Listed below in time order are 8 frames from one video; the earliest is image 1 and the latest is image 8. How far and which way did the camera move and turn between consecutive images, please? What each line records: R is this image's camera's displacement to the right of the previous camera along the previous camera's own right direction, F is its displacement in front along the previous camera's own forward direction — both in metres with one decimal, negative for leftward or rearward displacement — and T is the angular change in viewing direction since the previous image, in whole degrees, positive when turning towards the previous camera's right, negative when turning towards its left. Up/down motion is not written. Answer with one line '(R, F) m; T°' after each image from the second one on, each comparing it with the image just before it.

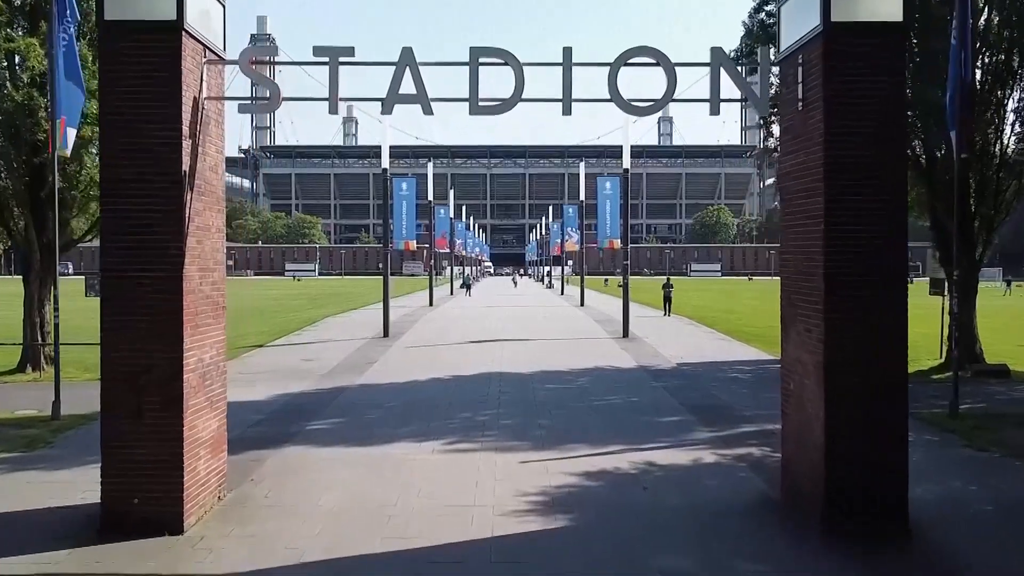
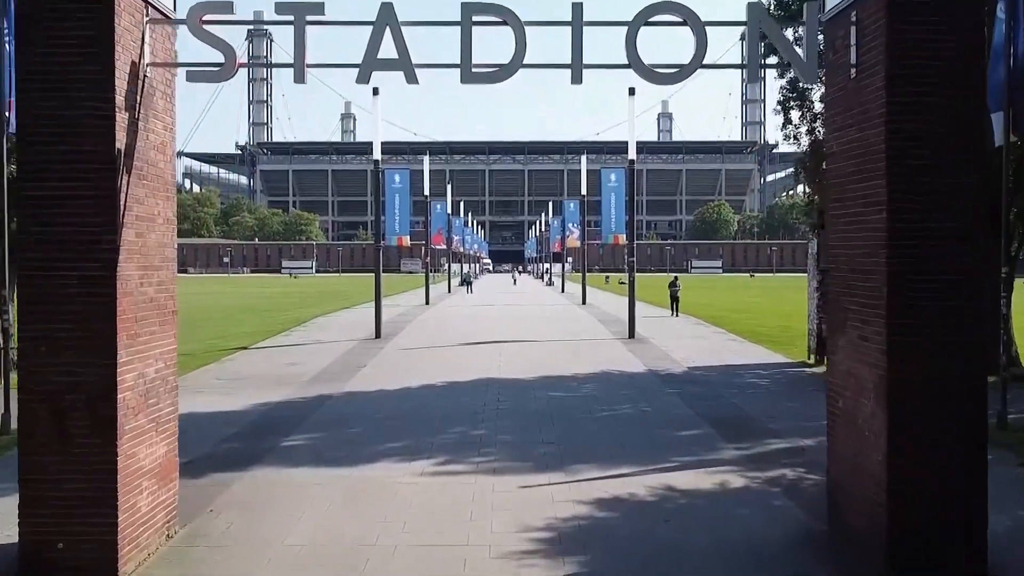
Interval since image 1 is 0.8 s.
(0.0, +1.3) m; 0°
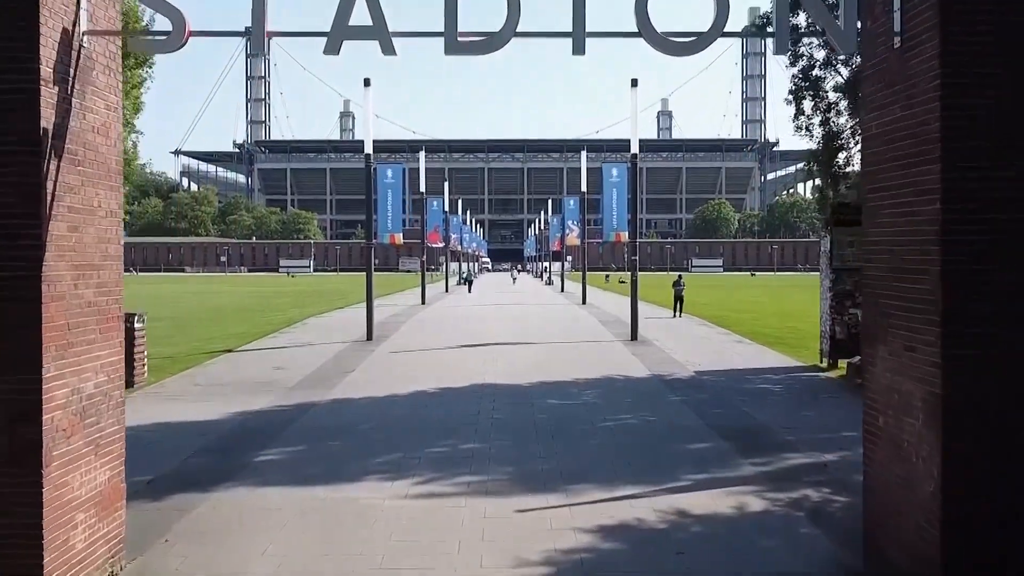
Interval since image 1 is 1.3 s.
(+0.1, +0.9) m; 0°
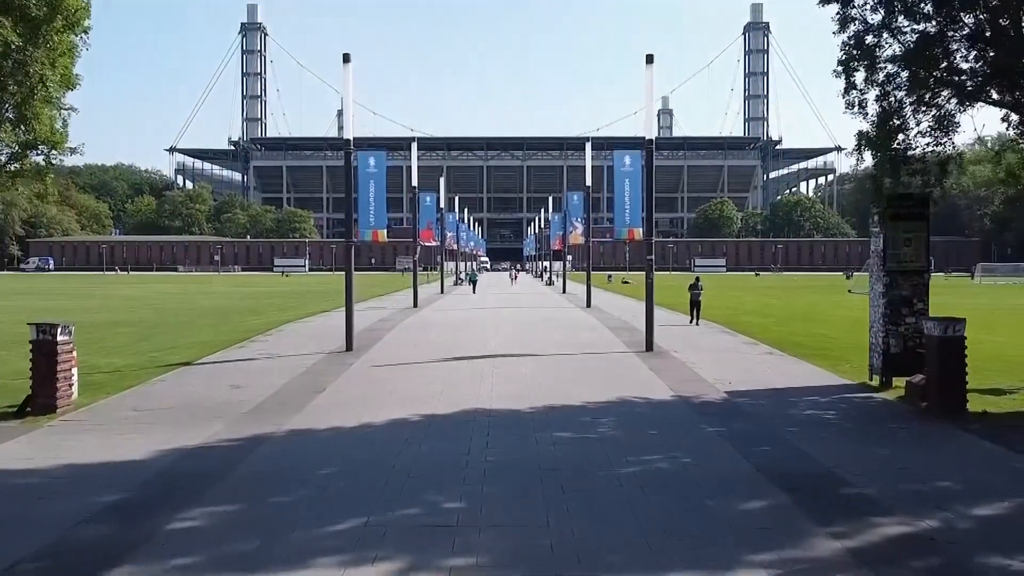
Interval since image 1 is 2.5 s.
(0.0, +2.5) m; 0°
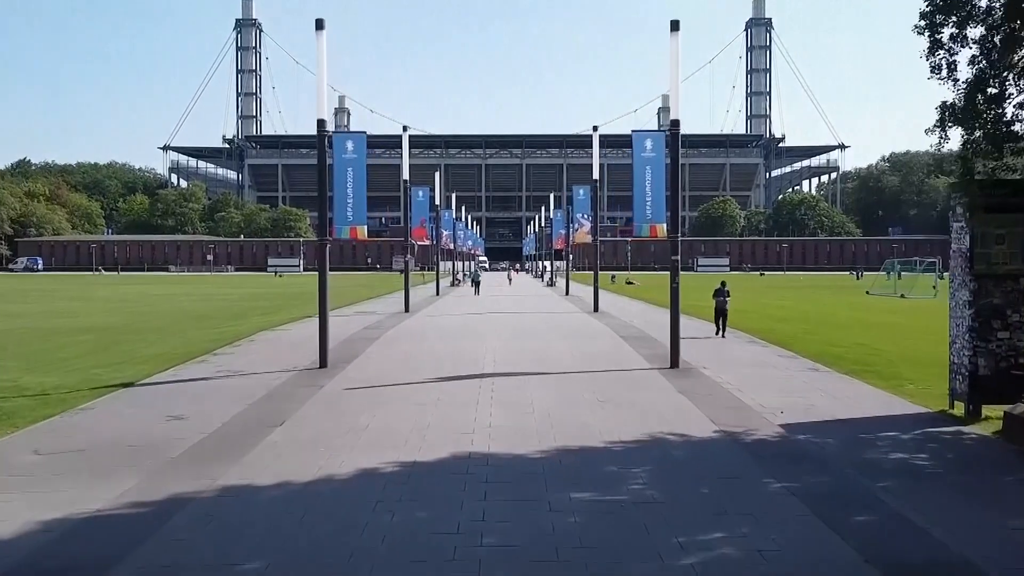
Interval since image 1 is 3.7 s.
(-0.1, +2.7) m; 0°
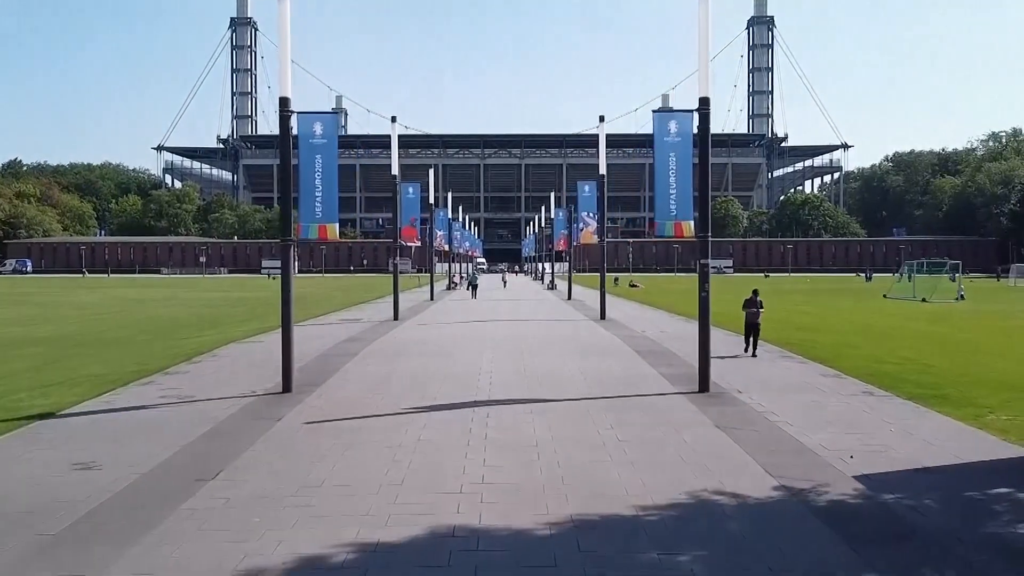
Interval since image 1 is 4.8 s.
(0.0, +2.5) m; 0°
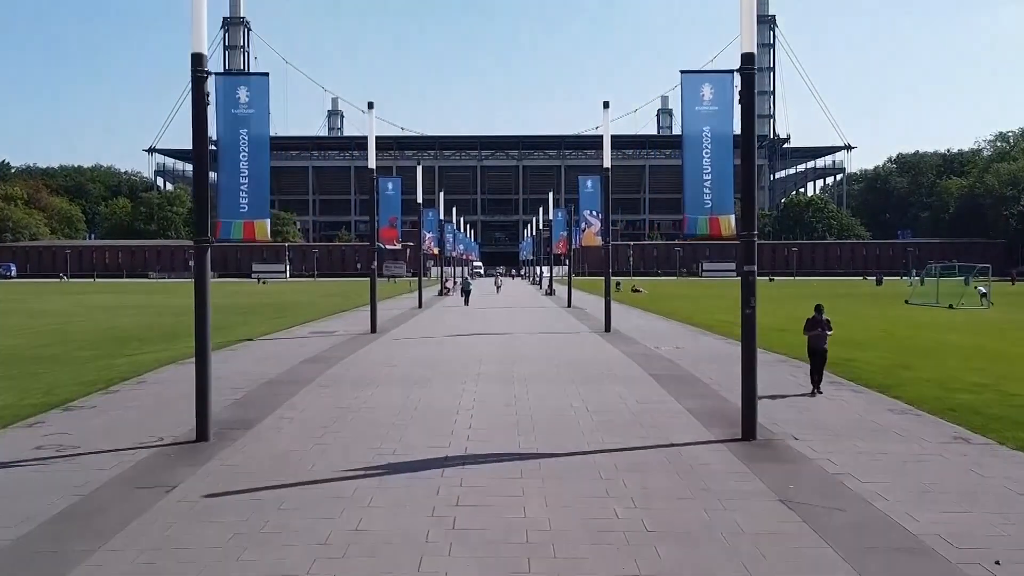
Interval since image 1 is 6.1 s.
(+0.2, +3.2) m; 0°
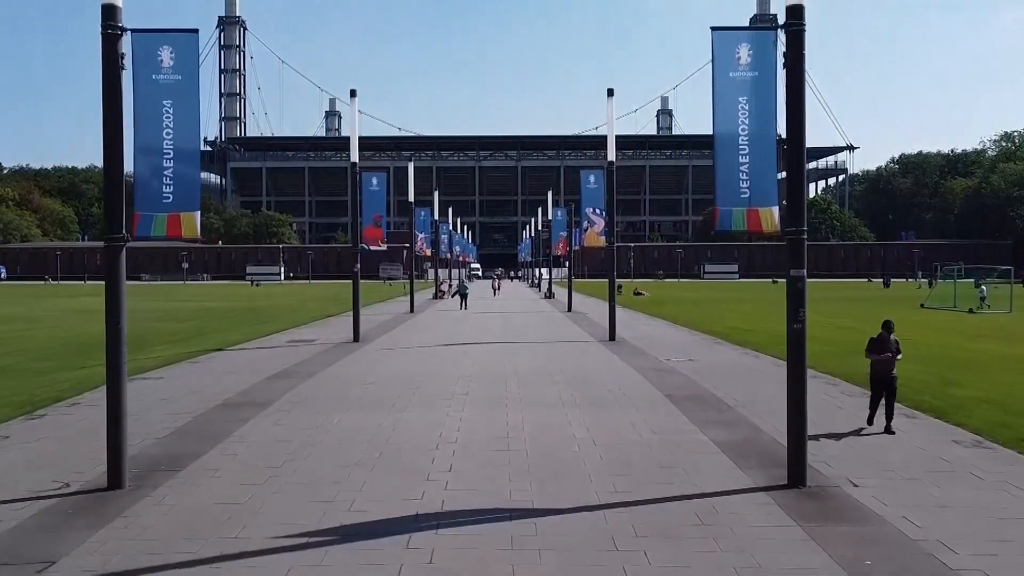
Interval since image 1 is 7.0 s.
(+0.1, +2.0) m; 0°
